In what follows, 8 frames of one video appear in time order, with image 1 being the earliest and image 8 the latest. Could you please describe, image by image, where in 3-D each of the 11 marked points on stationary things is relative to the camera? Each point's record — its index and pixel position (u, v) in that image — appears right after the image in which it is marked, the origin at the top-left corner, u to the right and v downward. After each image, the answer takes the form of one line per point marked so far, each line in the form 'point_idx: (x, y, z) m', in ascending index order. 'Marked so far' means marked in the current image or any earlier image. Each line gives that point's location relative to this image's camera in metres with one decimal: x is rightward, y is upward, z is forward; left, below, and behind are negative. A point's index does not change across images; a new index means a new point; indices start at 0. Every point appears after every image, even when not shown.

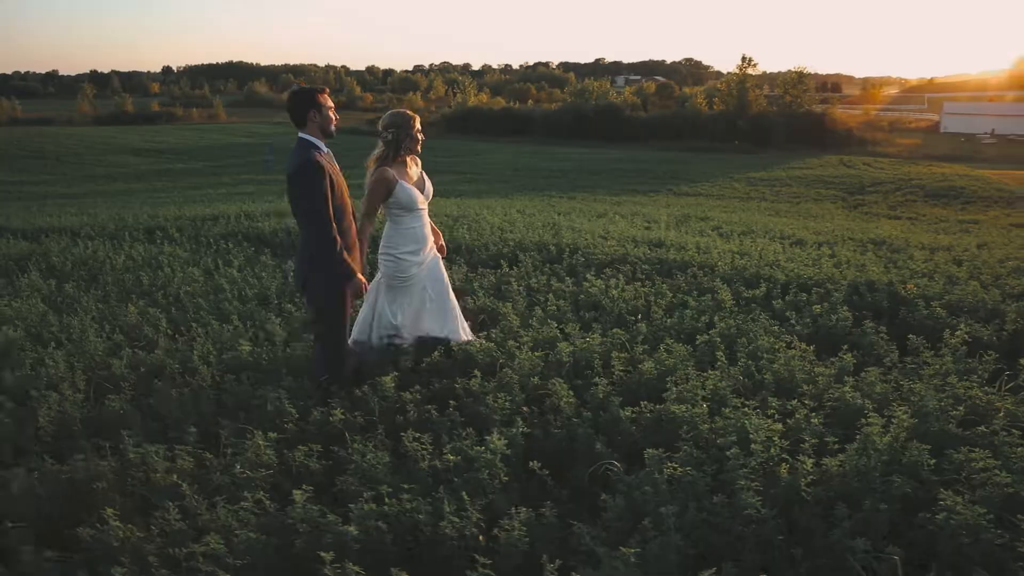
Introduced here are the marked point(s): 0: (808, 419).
0: (+1.9, -0.8, +4.6) m
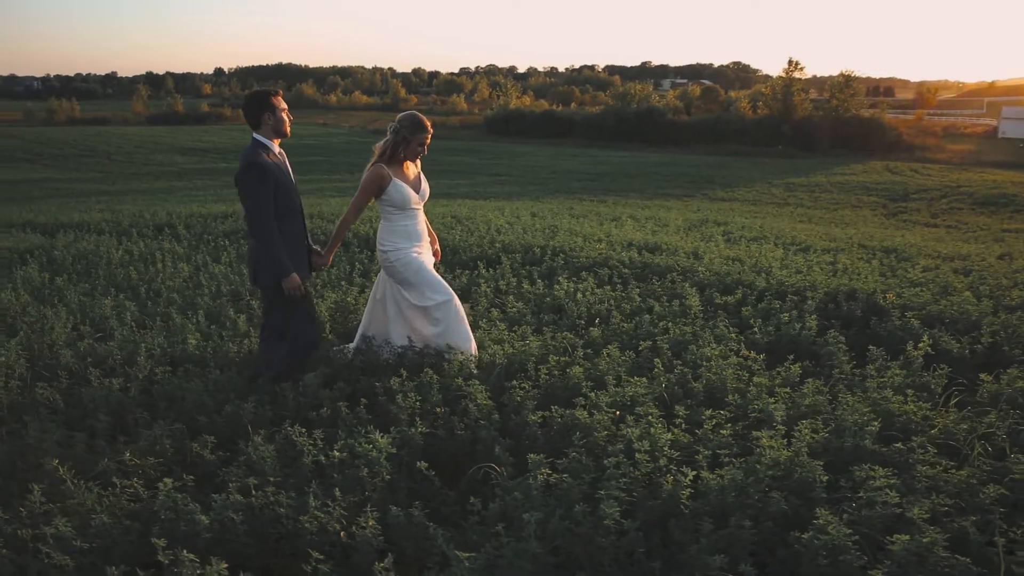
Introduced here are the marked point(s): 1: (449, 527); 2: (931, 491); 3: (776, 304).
0: (+1.3, -0.9, +4.5) m
1: (-0.3, -1.2, +3.7) m
2: (+2.2, -1.1, +3.9) m
3: (+2.8, -0.2, +7.9) m
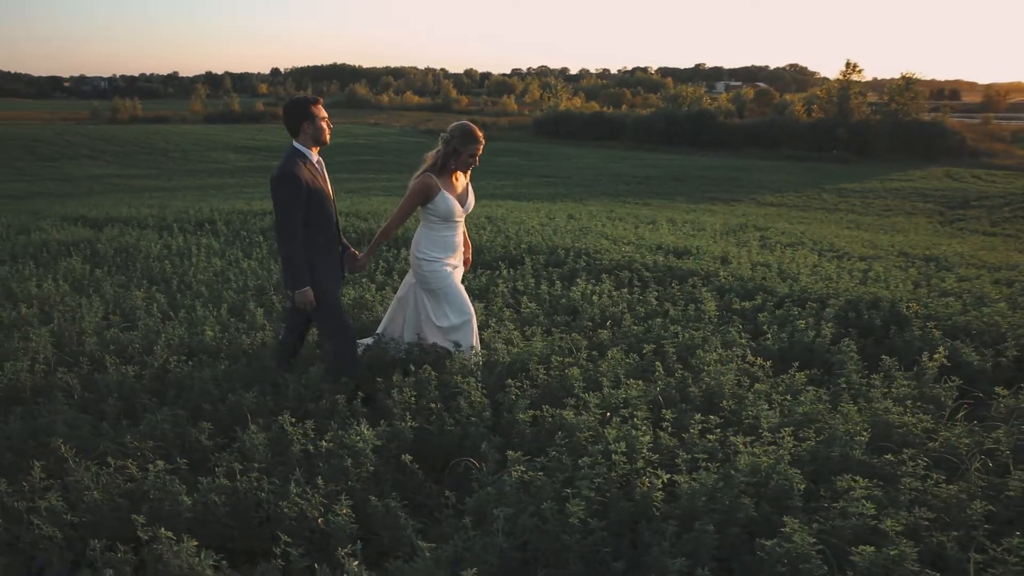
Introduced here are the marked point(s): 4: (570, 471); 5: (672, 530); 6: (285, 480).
0: (+1.2, -0.9, +4.4) m
1: (-0.5, -1.2, +3.8) m
2: (+2.1, -1.1, +3.8) m
3: (+3.0, -0.2, +7.8) m
4: (+0.3, -1.0, +3.9) m
5: (+0.8, -1.1, +3.4) m
6: (-1.2, -1.1, +4.0) m
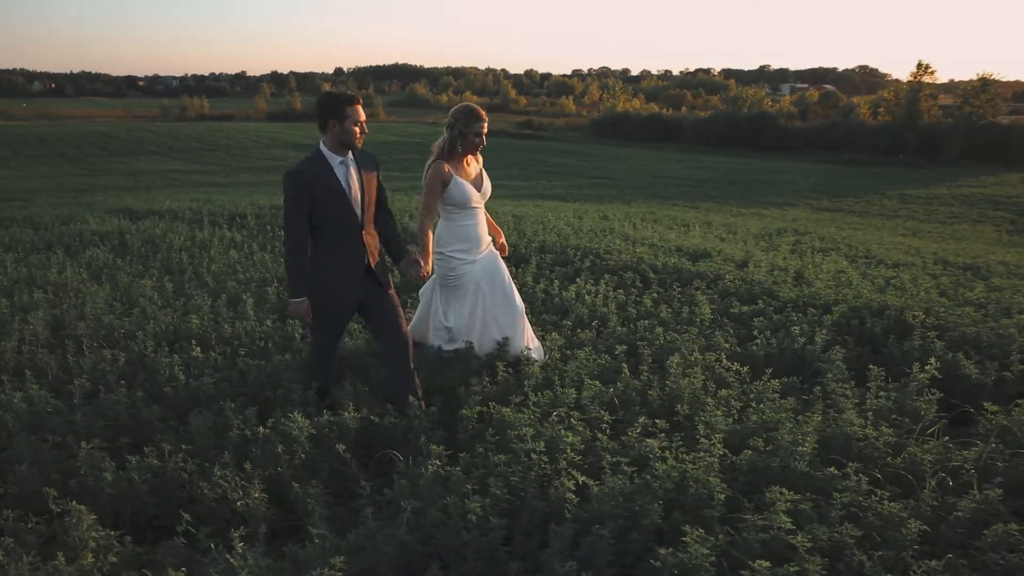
0: (+0.8, -0.9, +4.3) m
1: (-0.9, -1.1, +3.8) m
2: (+1.6, -1.2, +3.6) m
3: (+2.9, -0.3, +7.5) m
4: (-0.1, -1.0, +3.9) m
5: (+0.3, -1.1, +3.4) m
6: (-1.7, -1.0, +4.1) m
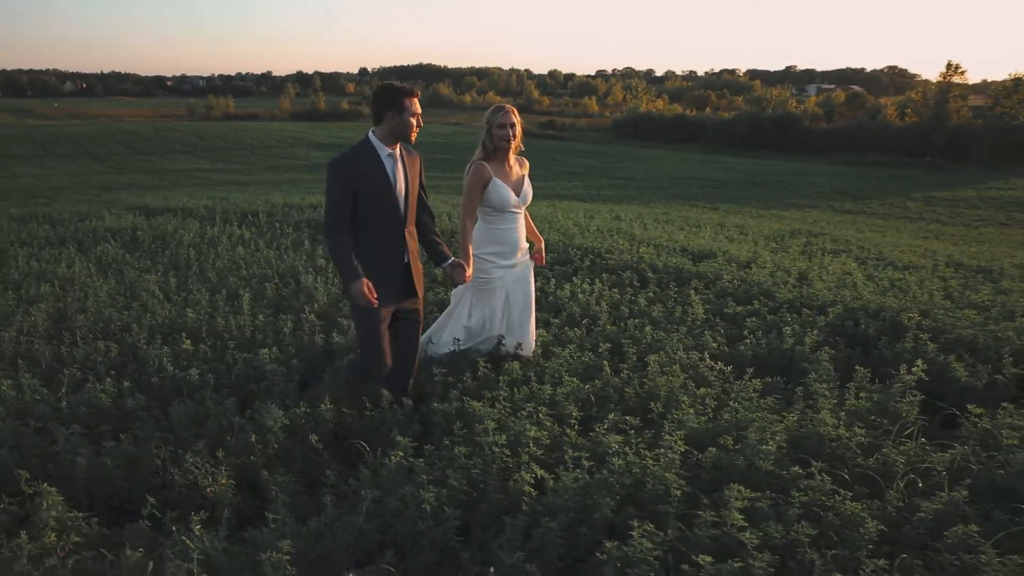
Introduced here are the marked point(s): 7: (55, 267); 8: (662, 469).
0: (+0.6, -0.9, +4.4) m
1: (-1.1, -1.1, +3.9) m
2: (+1.4, -1.1, +3.6) m
3: (+2.8, -0.3, +7.5) m
4: (-0.3, -0.9, +4.0) m
5: (+0.1, -1.1, +3.4) m
6: (-1.9, -0.9, +4.2) m
7: (-5.6, +0.3, +9.0) m
8: (+0.8, -0.9, +3.8) m
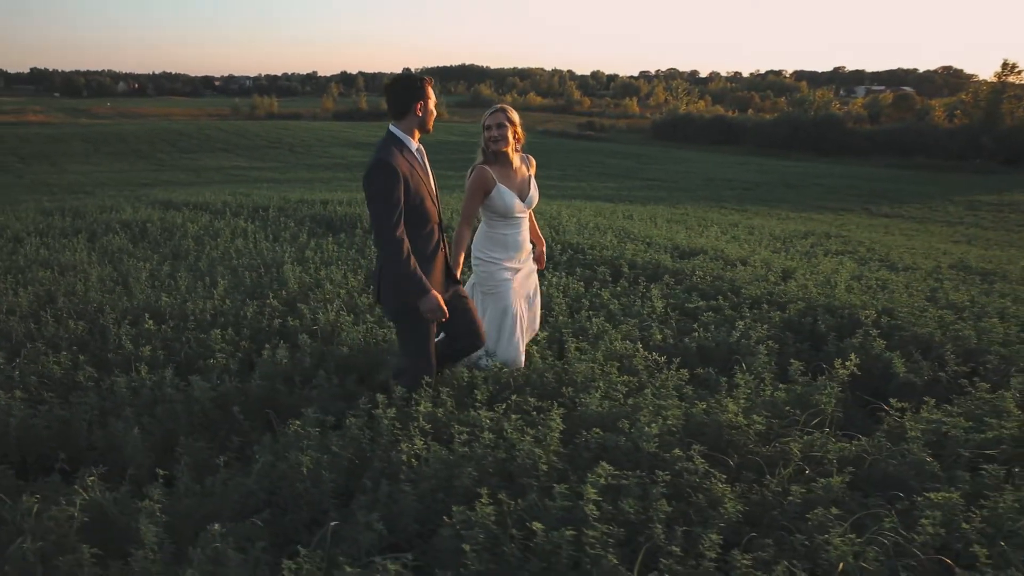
0: (0.0, -0.8, +4.6) m
1: (-1.8, -1.0, +4.2) m
2: (+0.8, -1.1, +3.8) m
3: (+2.4, -0.3, +7.6) m
4: (-1.0, -0.8, +4.2) m
5: (-0.6, -1.0, +3.7) m
6: (-2.5, -0.8, +4.6) m
7: (-5.9, +0.4, +9.6) m
8: (+0.2, -0.9, +4.0) m
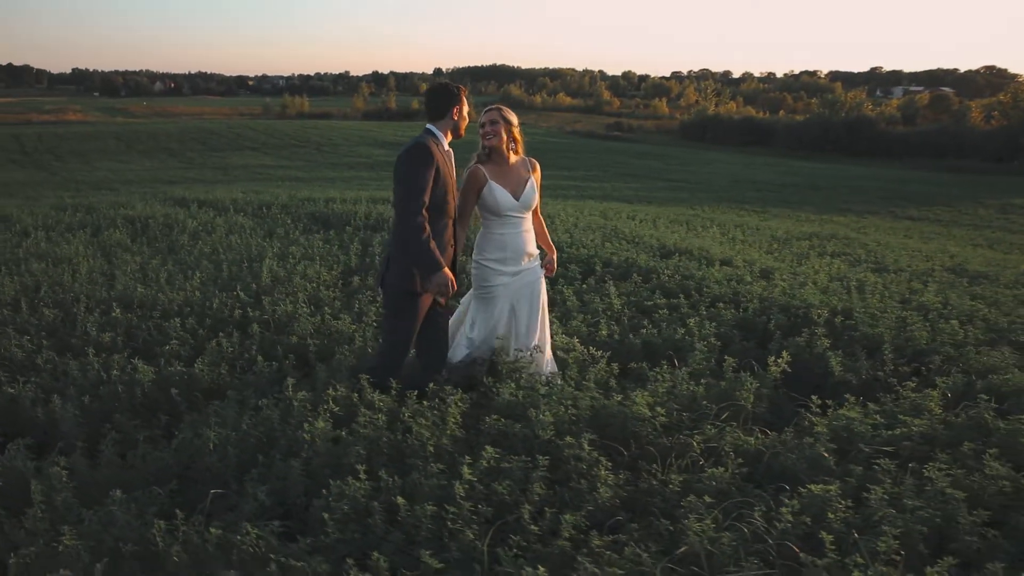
0: (-0.6, -0.7, +4.8) m
1: (-2.3, -0.9, +4.5) m
2: (+0.2, -1.0, +4.0) m
3: (+2.0, -0.2, +7.7) m
4: (-1.5, -0.8, +4.5) m
5: (-1.2, -0.9, +3.9) m
6: (-3.0, -0.7, +4.9) m
7: (-6.2, +0.6, +10.1) m
8: (-0.4, -0.8, +4.3) m
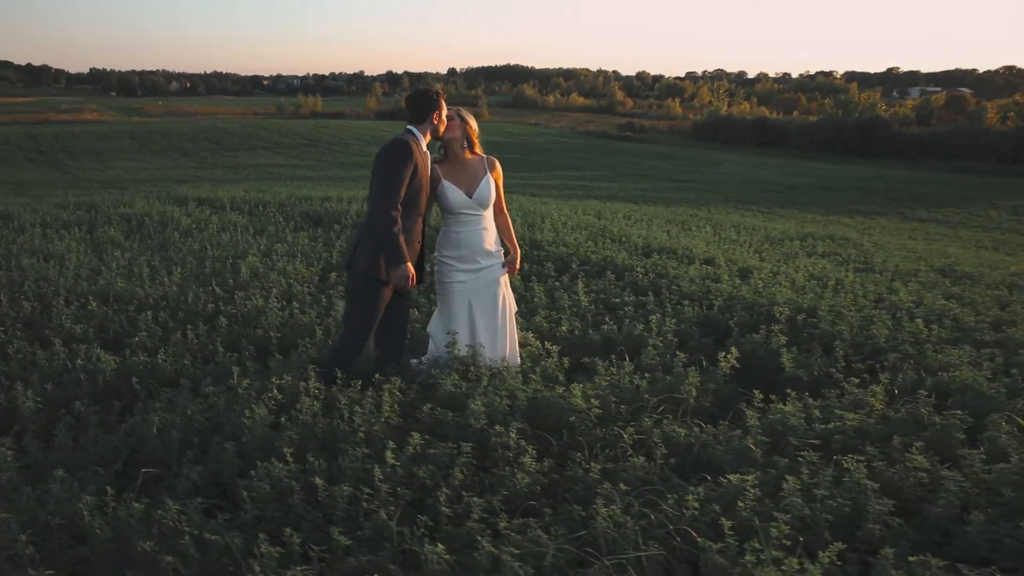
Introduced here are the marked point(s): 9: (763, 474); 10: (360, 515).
0: (-1.0, -0.7, +5.0) m
1: (-2.7, -0.9, +4.8) m
2: (-0.2, -1.0, +4.1) m
3: (+1.6, -0.2, +7.8) m
4: (-1.9, -0.7, +4.7) m
5: (-1.6, -0.9, +4.1) m
6: (-3.4, -0.7, +5.1) m
7: (-6.5, +0.6, +10.4) m
8: (-0.8, -0.8, +4.4) m
9: (+1.5, -1.1, +4.4) m
10: (-0.7, -1.1, +3.6) m
